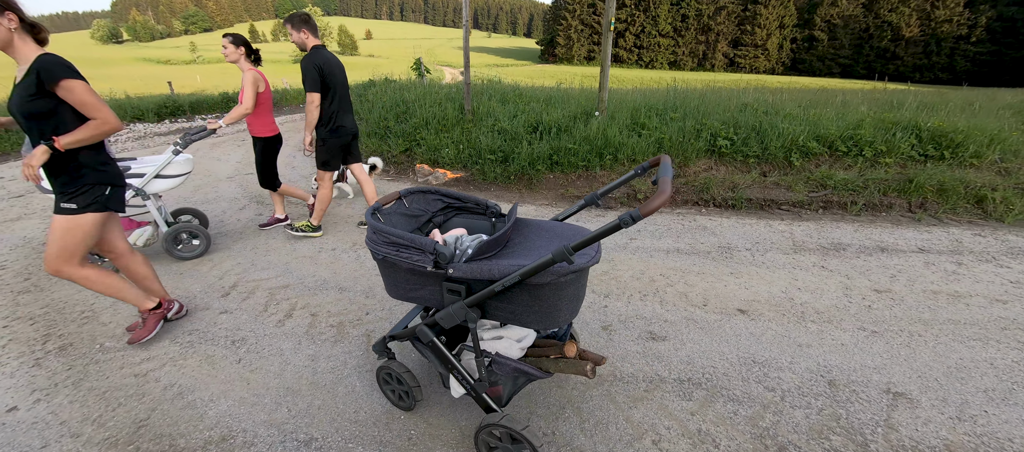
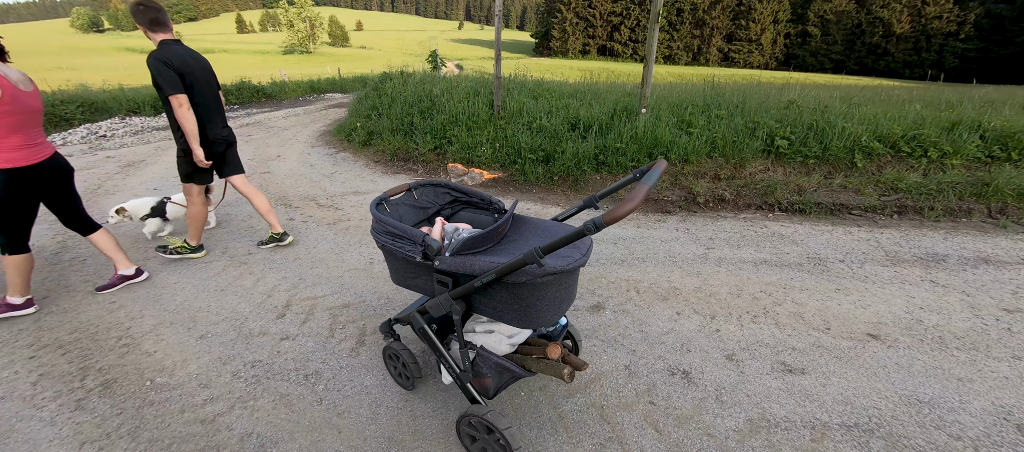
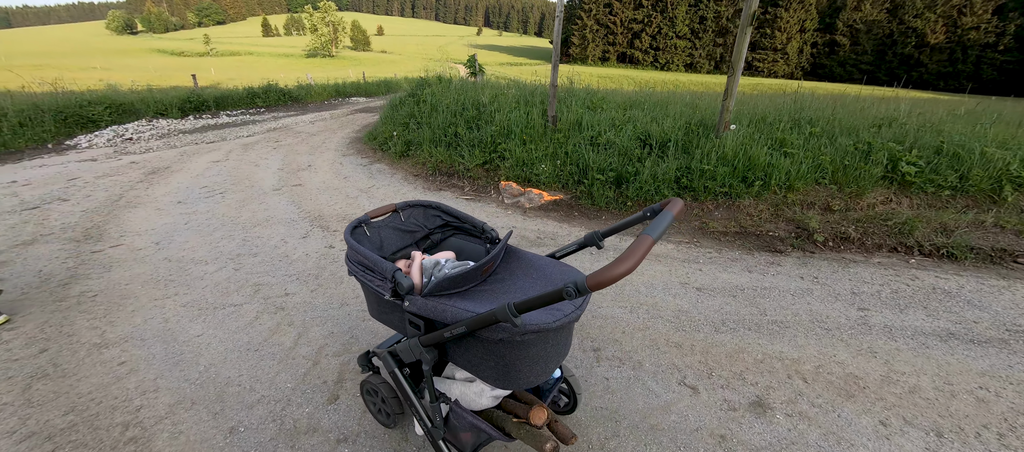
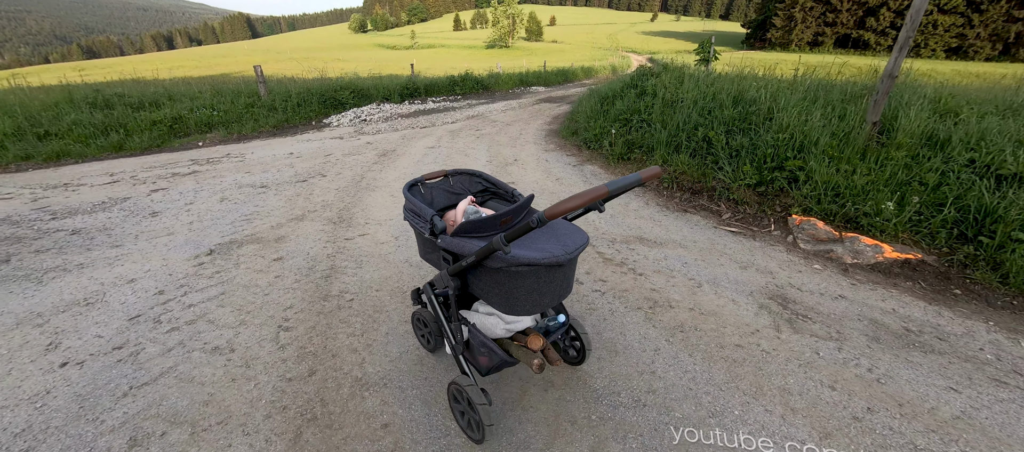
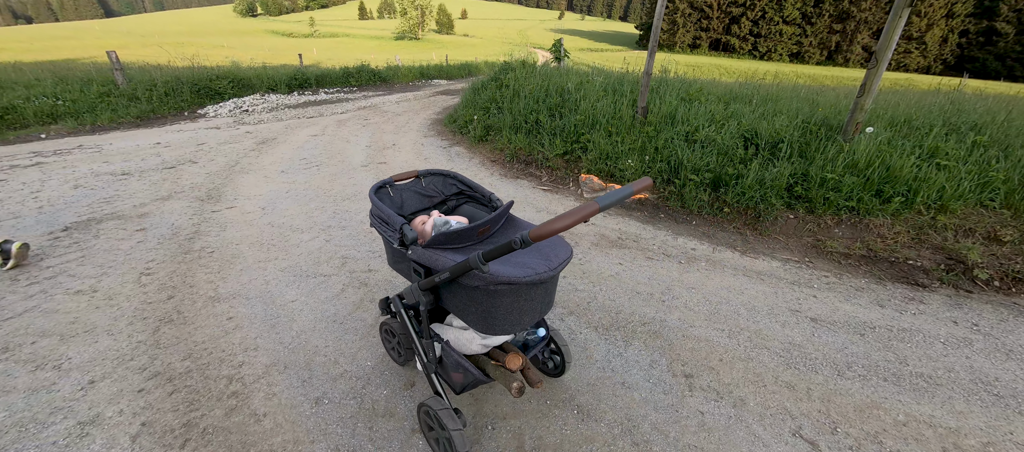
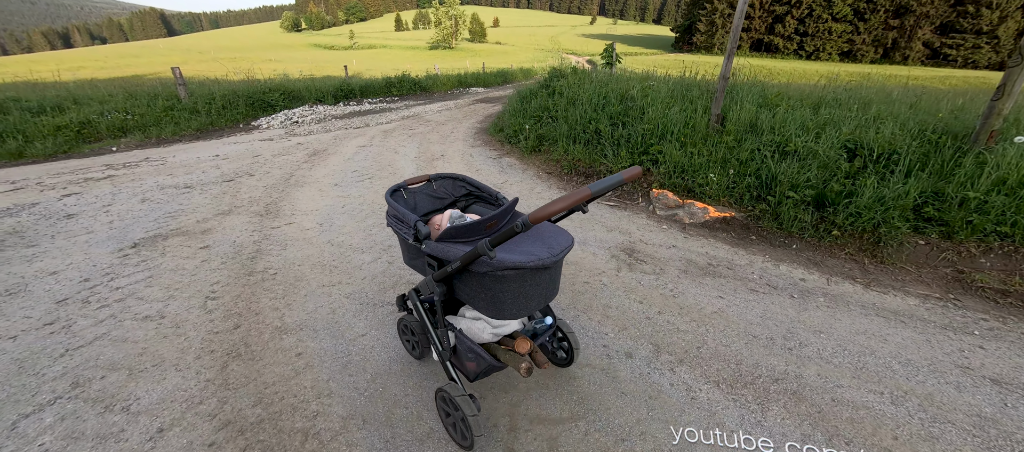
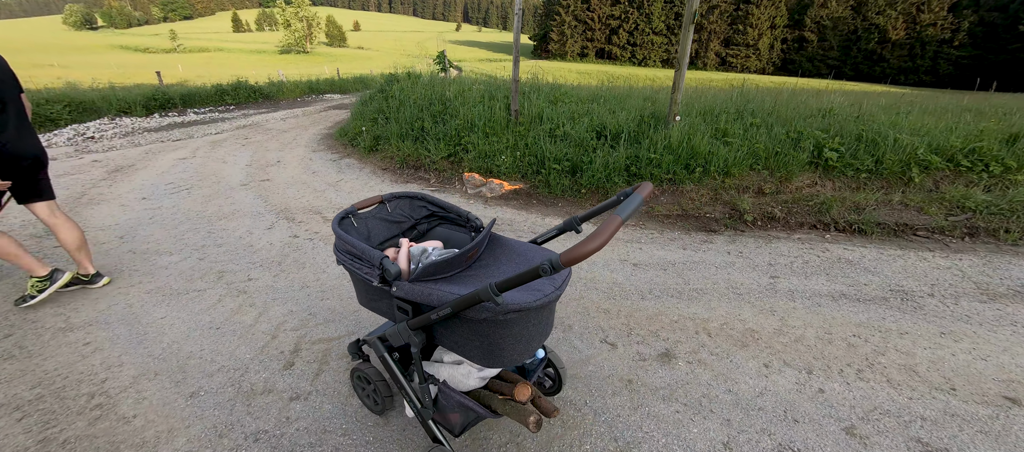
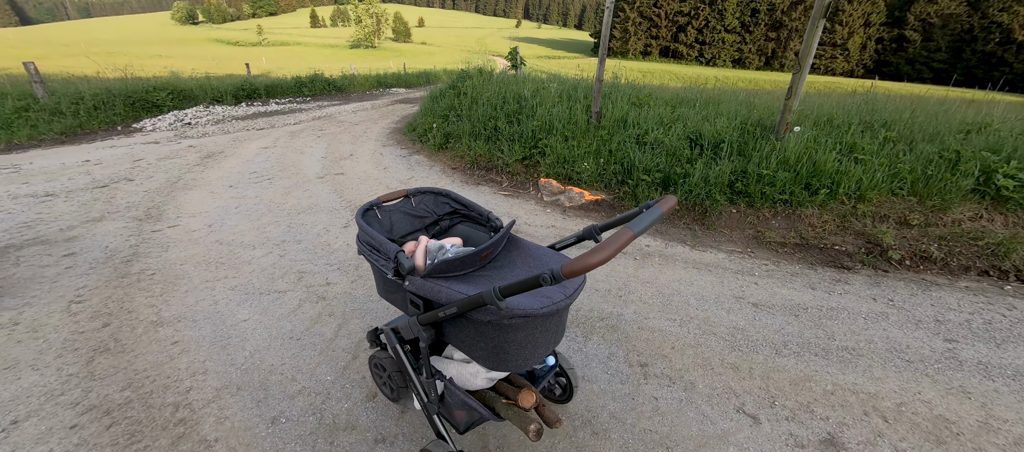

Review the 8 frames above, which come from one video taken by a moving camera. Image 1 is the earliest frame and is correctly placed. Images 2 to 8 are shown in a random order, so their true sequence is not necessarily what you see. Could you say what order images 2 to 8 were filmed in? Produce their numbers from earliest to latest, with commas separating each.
2, 7, 3, 8, 5, 6, 4
